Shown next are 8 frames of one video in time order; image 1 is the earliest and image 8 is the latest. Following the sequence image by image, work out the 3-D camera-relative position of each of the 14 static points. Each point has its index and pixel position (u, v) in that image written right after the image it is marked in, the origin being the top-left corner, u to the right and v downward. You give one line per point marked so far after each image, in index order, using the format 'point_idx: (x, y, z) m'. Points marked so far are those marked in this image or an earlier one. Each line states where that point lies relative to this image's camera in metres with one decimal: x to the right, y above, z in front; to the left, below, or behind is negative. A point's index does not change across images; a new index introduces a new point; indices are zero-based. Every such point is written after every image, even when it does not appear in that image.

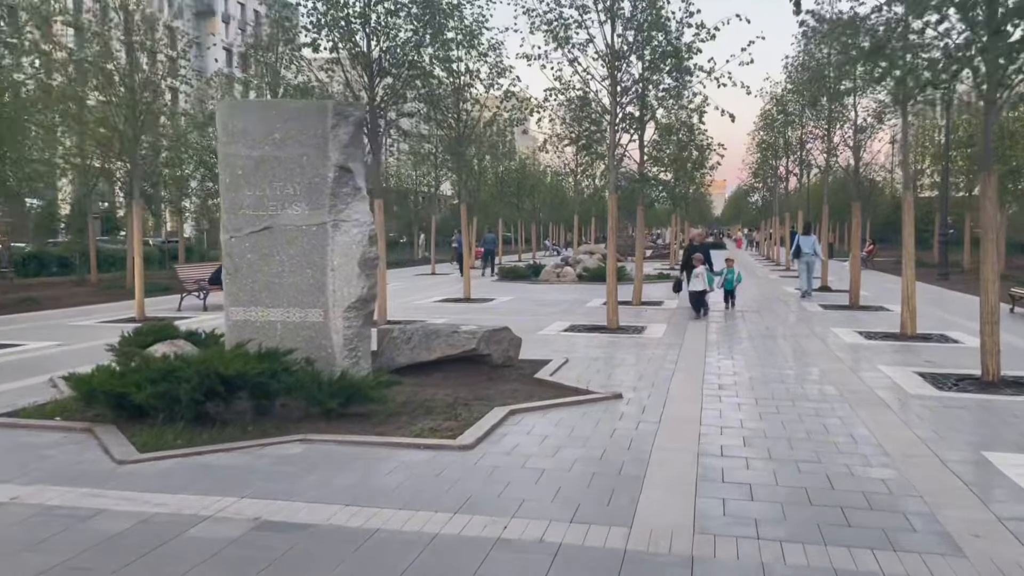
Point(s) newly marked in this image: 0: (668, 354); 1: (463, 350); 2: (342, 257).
0: (+1.8, -0.7, +10.0) m
1: (-0.4, -0.6, +8.1) m
2: (-1.4, +0.3, +7.2) m
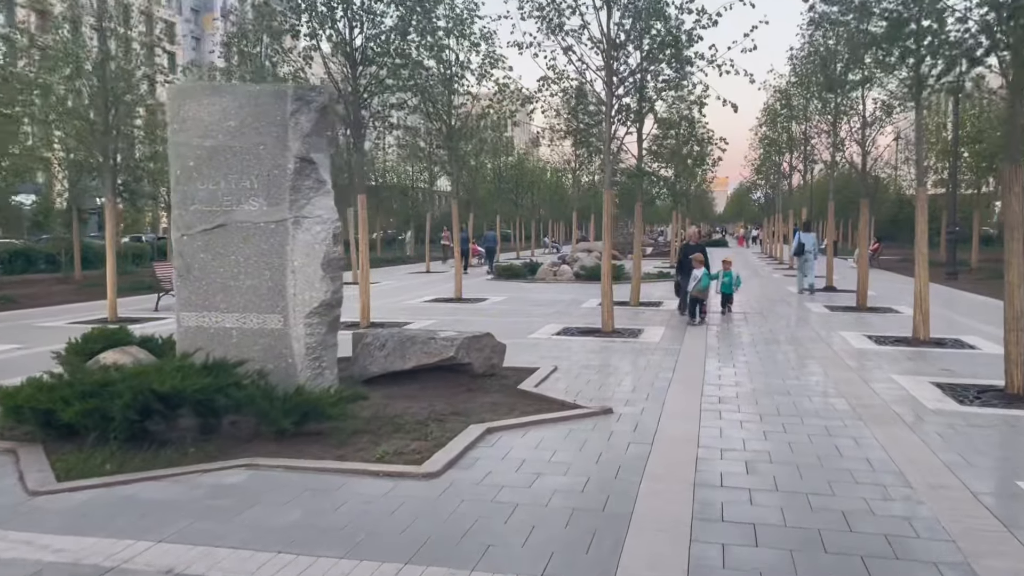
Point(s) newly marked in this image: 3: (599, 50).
0: (+1.6, -0.8, +9.4) m
1: (-0.6, -0.6, +7.5) m
2: (-1.5, +0.2, +6.5) m
3: (+1.3, +3.4, +13.0) m
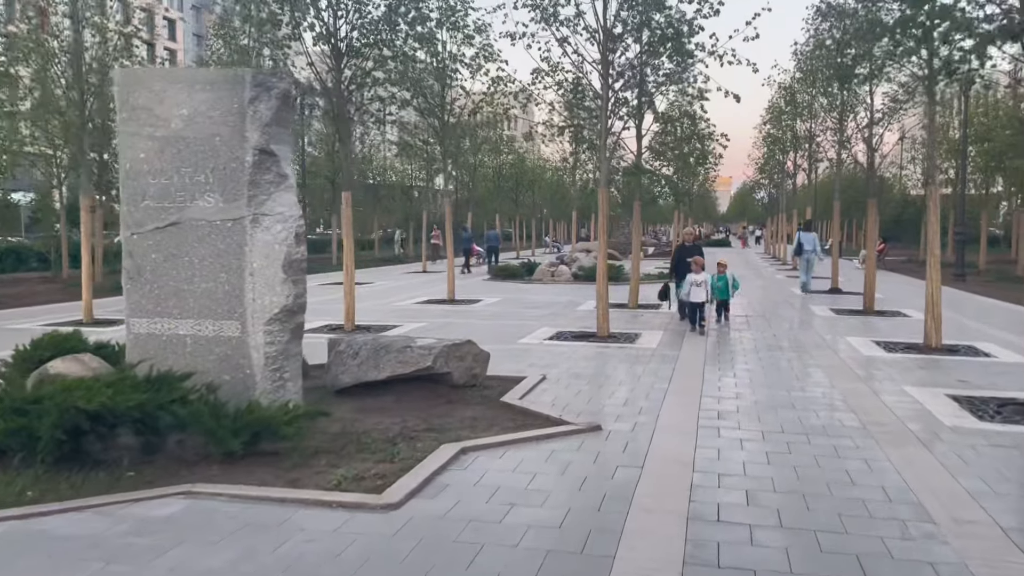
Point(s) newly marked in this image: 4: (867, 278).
0: (+1.5, -0.8, +8.8) m
1: (-0.7, -0.6, +6.9) m
2: (-1.7, +0.2, +6.0) m
3: (+1.2, +3.4, +12.4) m
4: (+5.9, +0.2, +14.9) m
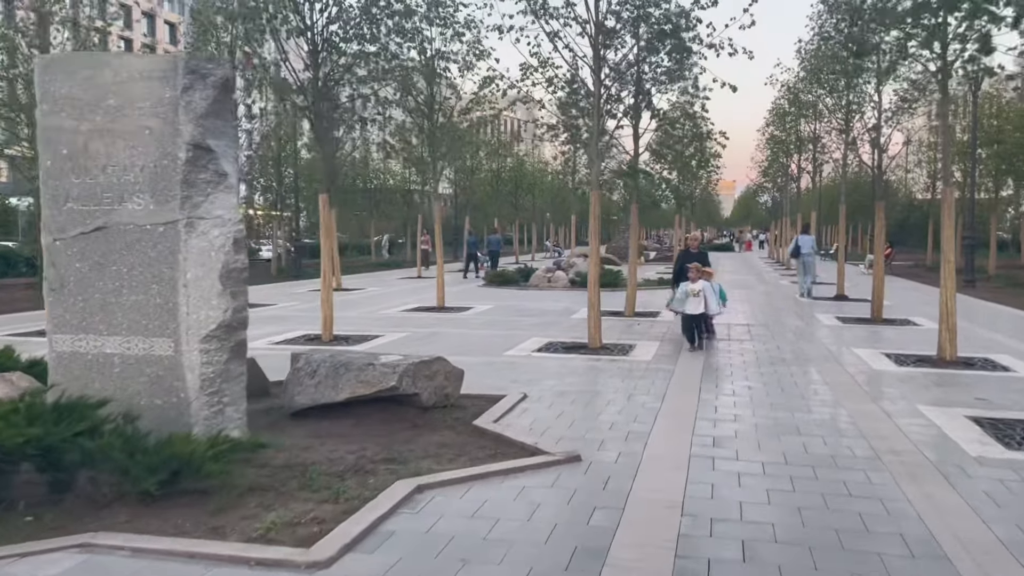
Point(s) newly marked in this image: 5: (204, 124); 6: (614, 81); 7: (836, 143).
0: (+1.3, -0.9, +8.1) m
1: (-0.9, -0.7, +6.2) m
2: (-1.9, +0.1, +5.3) m
3: (+1.0, +3.3, +11.8) m
4: (+5.8, +0.1, +14.2) m
5: (-1.8, +1.0, +5.3) m
6: (+1.5, +3.0, +12.9) m
7: (+6.8, +3.0, +18.7) m
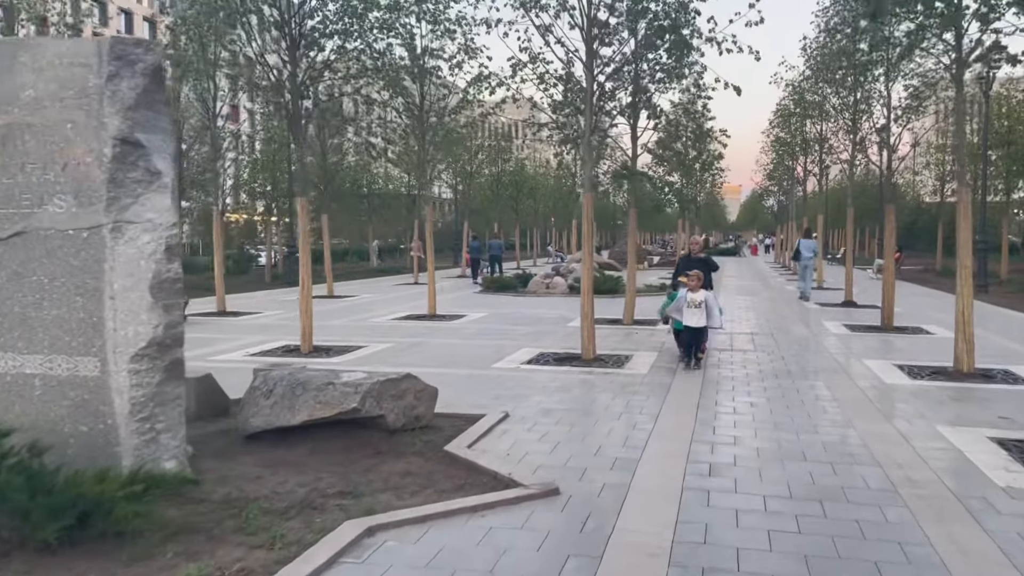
0: (+1.1, -1.0, +7.5) m
1: (-1.1, -0.8, +5.6) m
2: (-2.0, +0.1, +4.7) m
3: (+0.9, +3.2, +11.2) m
4: (+5.6, 0.0, +13.6) m
5: (-2.0, +0.9, +4.8) m
6: (+1.4, +2.9, +12.3) m
7: (+6.7, +2.9, +18.1) m
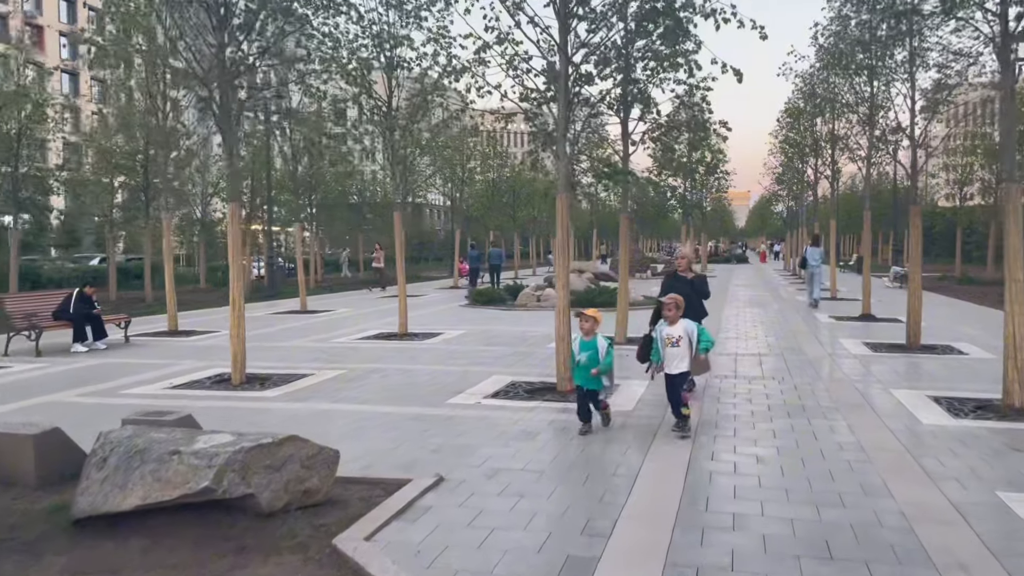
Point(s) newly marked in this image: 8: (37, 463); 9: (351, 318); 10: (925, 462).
0: (+0.8, -1.1, +5.9) m
1: (-1.5, -0.9, +4.1) m
2: (-2.4, -0.1, +3.2) m
3: (+0.5, +3.0, +9.7) m
4: (+5.3, -0.2, +12.0) m
5: (-2.4, +0.8, +3.2) m
6: (+1.0, +2.7, +10.8) m
7: (+6.4, +2.7, +16.5) m
8: (-2.7, -1.0, +5.1) m
9: (-3.1, -0.6, +17.5) m
10: (+2.8, -1.2, +6.0) m
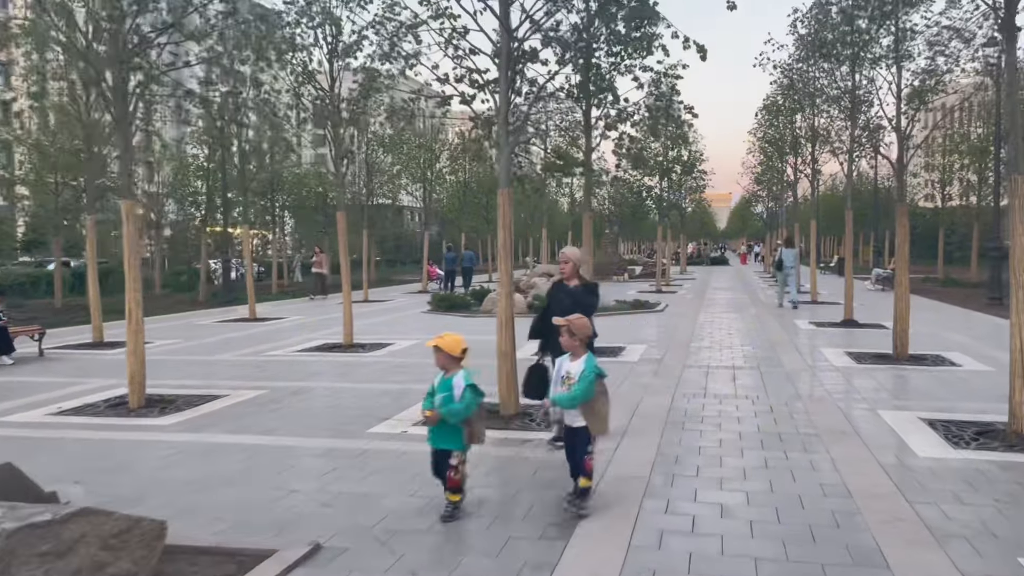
0: (+0.3, -1.2, +4.8) m
1: (-1.9, -1.0, +2.9) m
2: (-2.9, -0.2, +2.0) m
3: (-0.1, +2.9, +8.5) m
4: (+4.7, -0.3, +10.9) m
5: (-2.9, +0.7, +2.1) m
6: (+0.4, +2.6, +9.7) m
7: (+5.7, +2.6, +15.5) m
8: (-3.2, -1.1, +3.9) m
9: (-3.9, -0.7, +16.4) m
10: (+2.3, -1.2, +4.9) m
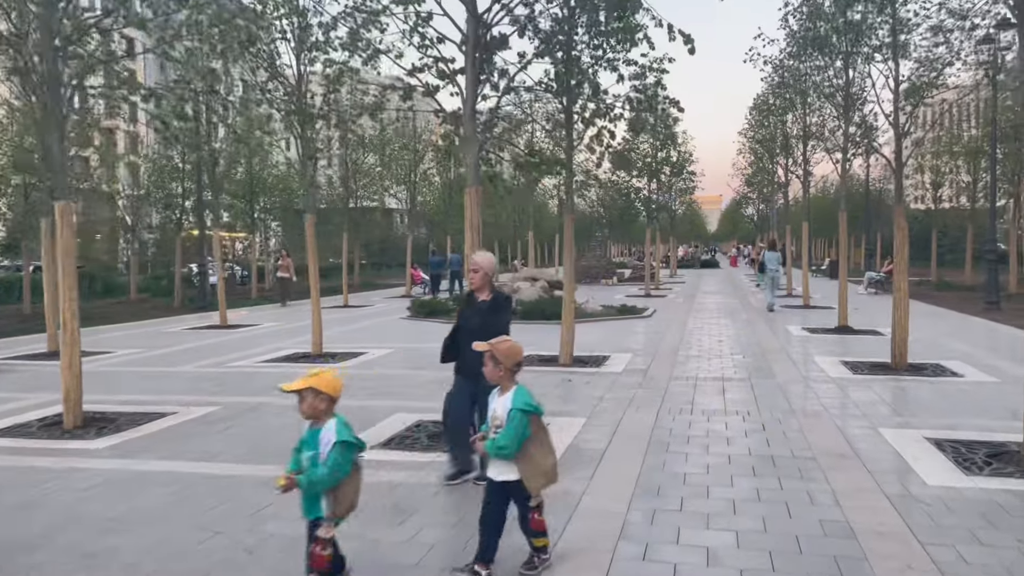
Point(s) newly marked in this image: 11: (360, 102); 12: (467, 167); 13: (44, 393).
0: (+0.1, -1.3, +4.2) m
1: (-2.1, -1.1, +2.3) m
2: (-3.1, -0.2, +1.3) m
3: (-0.4, +2.9, +7.9) m
4: (+4.4, -0.4, +10.4) m
5: (-3.1, +0.6, +1.4) m
6: (+0.1, +2.5, +9.1) m
7: (+5.4, +2.6, +15.0) m
8: (-3.4, -1.1, +3.3) m
9: (-4.2, -0.8, +15.7) m
10: (+2.1, -1.3, +4.3) m
11: (-1.9, +2.3, +11.0) m
12: (-0.3, +1.0, +7.7) m
13: (-5.1, -1.1, +9.6) m
